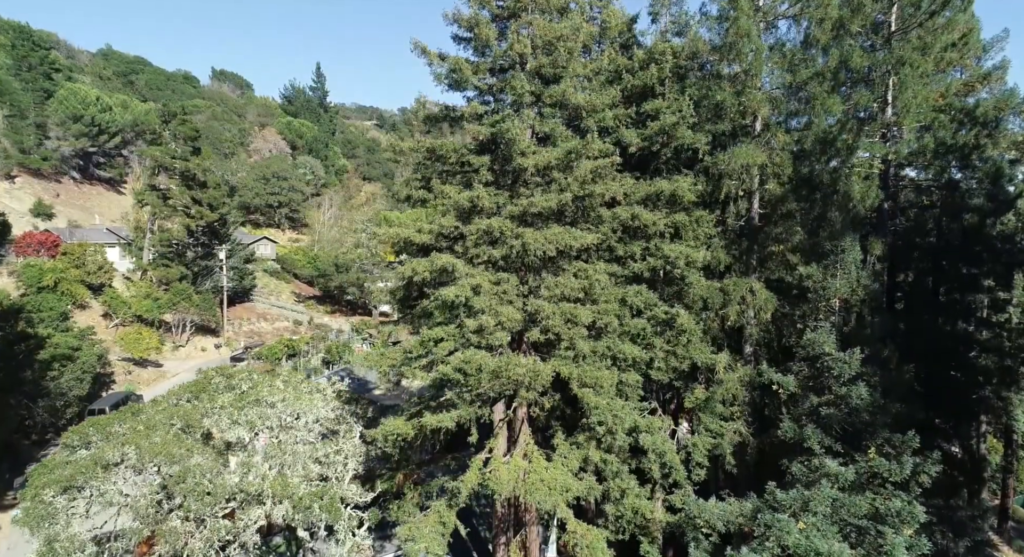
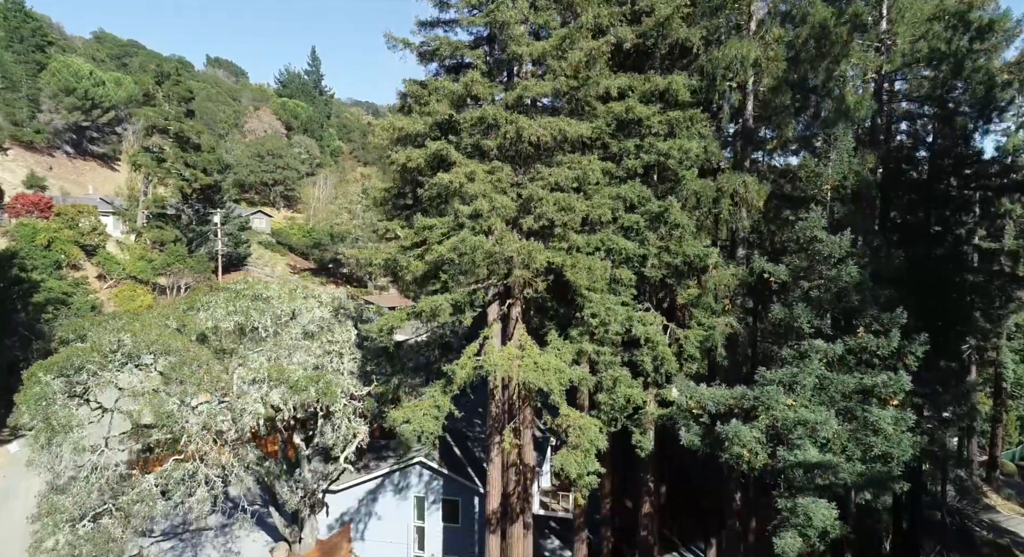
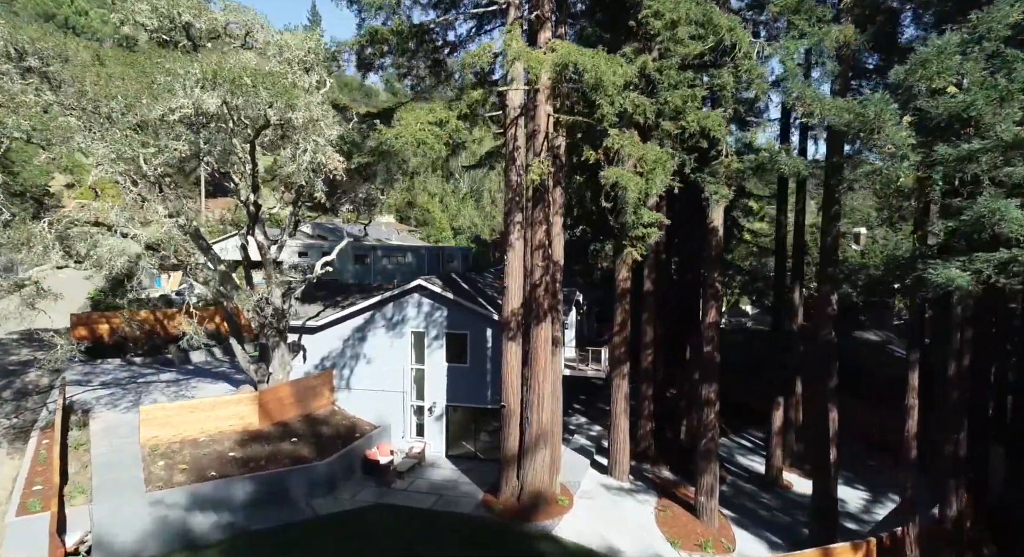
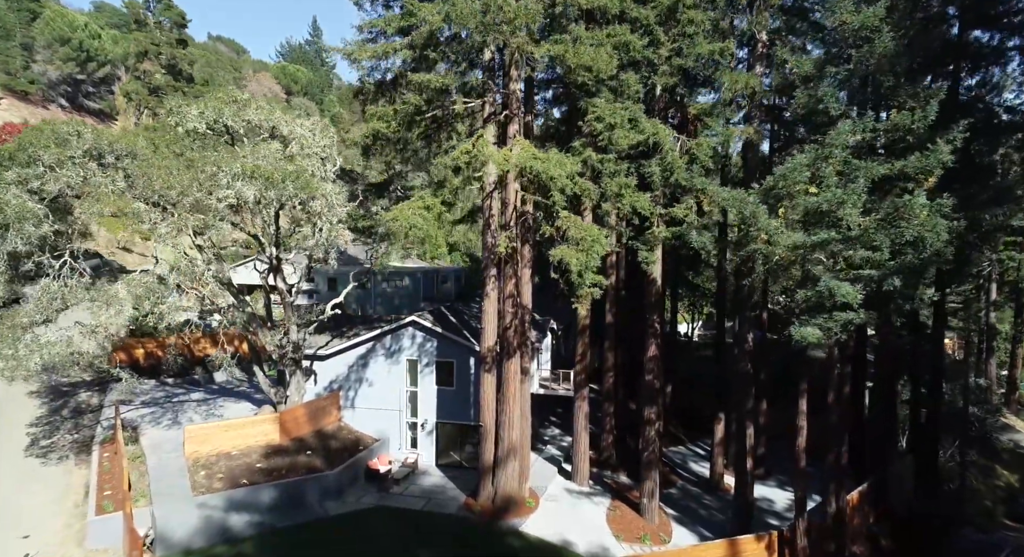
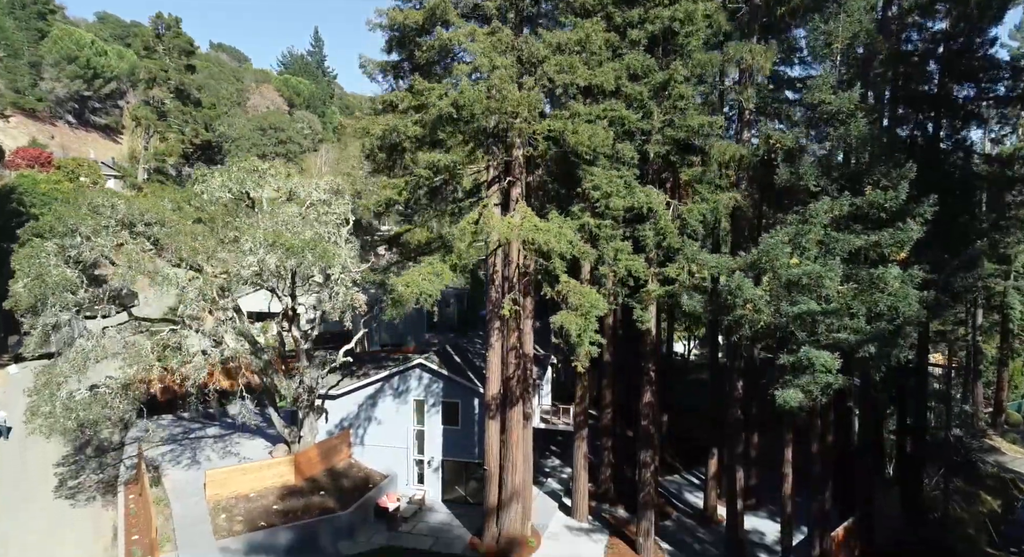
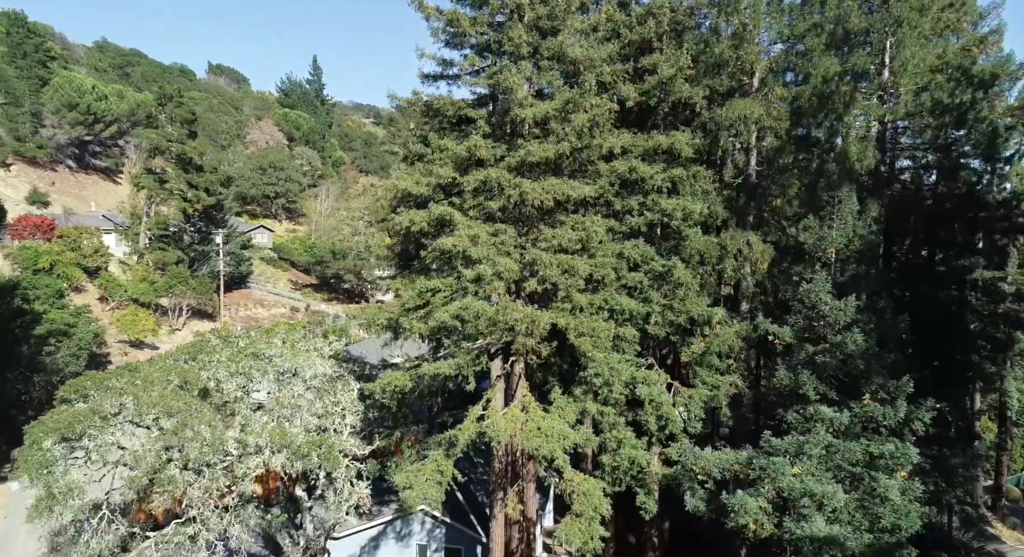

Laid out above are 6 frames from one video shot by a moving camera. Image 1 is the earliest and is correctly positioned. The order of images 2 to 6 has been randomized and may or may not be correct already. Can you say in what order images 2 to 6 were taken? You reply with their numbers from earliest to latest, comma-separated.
6, 2, 5, 4, 3
